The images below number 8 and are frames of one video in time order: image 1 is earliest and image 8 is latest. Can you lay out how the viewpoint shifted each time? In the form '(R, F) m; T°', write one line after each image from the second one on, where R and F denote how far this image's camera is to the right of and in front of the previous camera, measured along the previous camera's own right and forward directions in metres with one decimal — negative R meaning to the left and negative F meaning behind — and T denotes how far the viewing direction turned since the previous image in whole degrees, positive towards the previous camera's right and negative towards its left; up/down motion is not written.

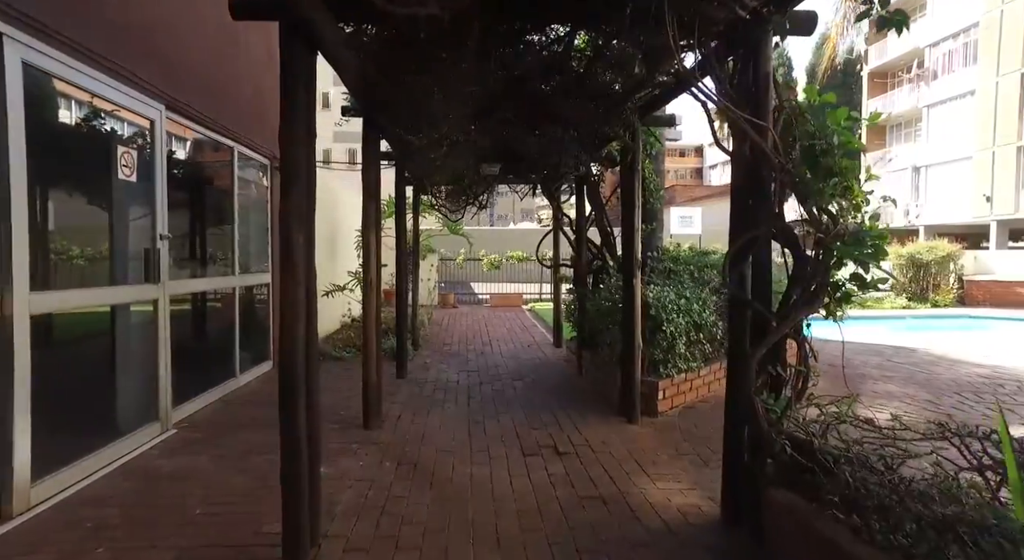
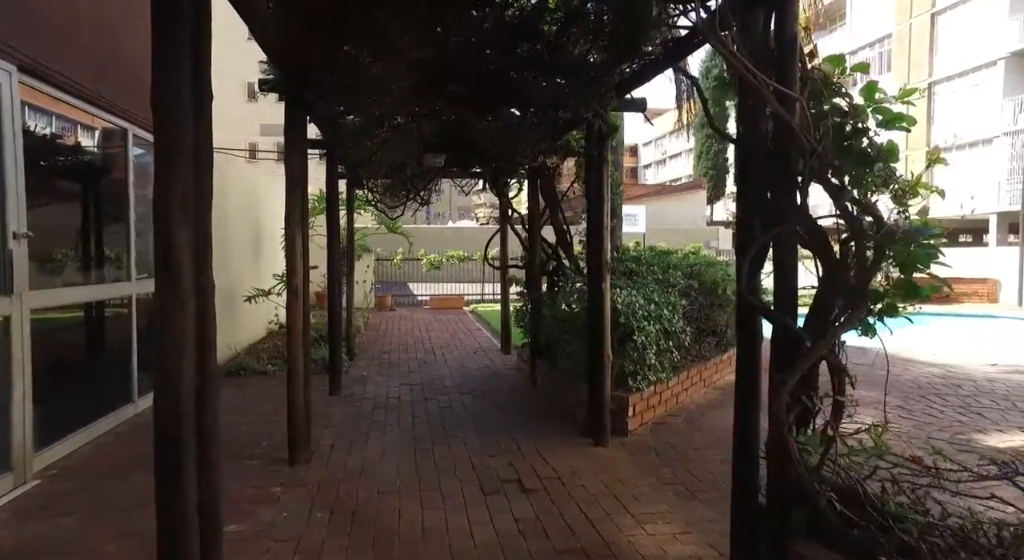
(-0.1, +0.6) m; +6°
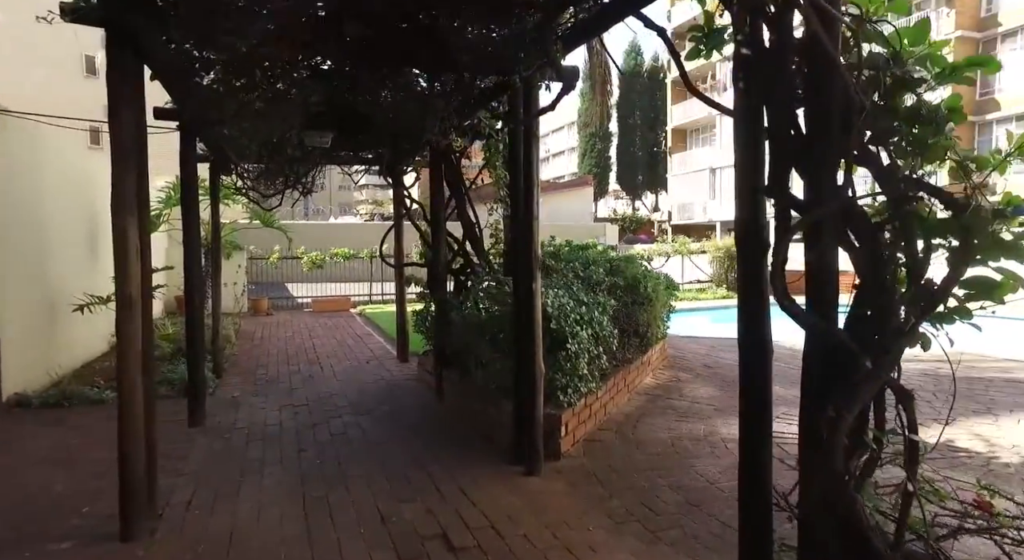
(-0.2, +0.8) m; +11°
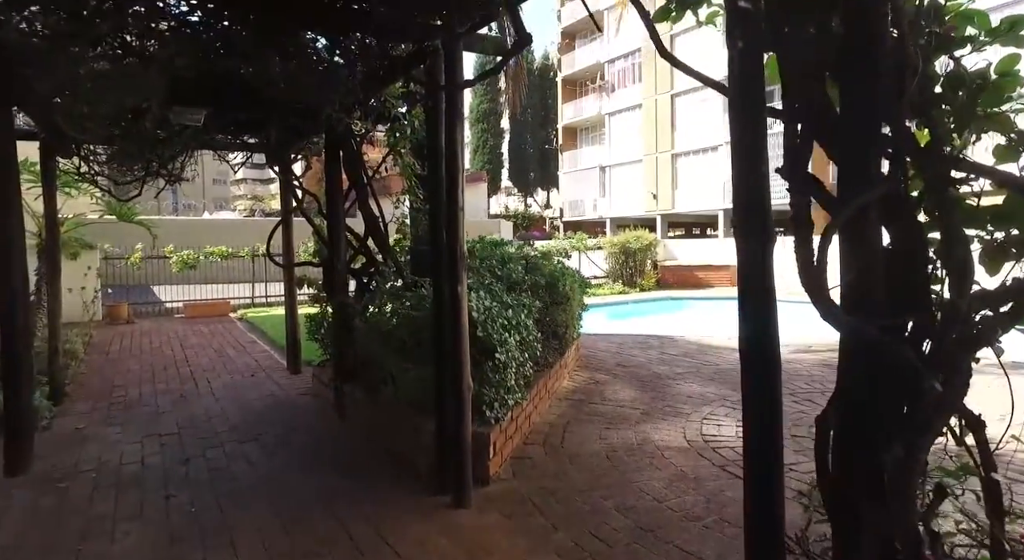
(-0.2, +0.5) m; +10°
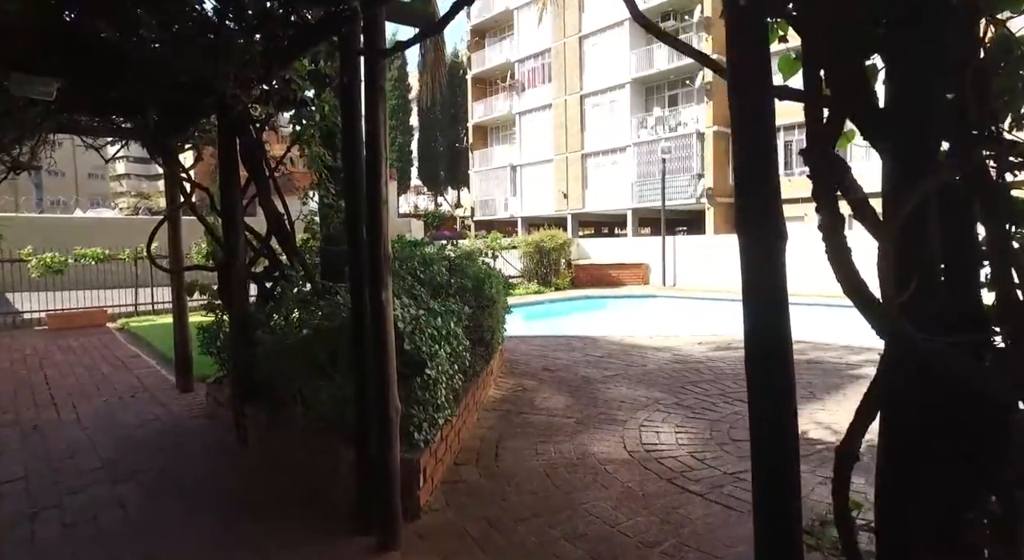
(-0.1, +0.4) m; +8°
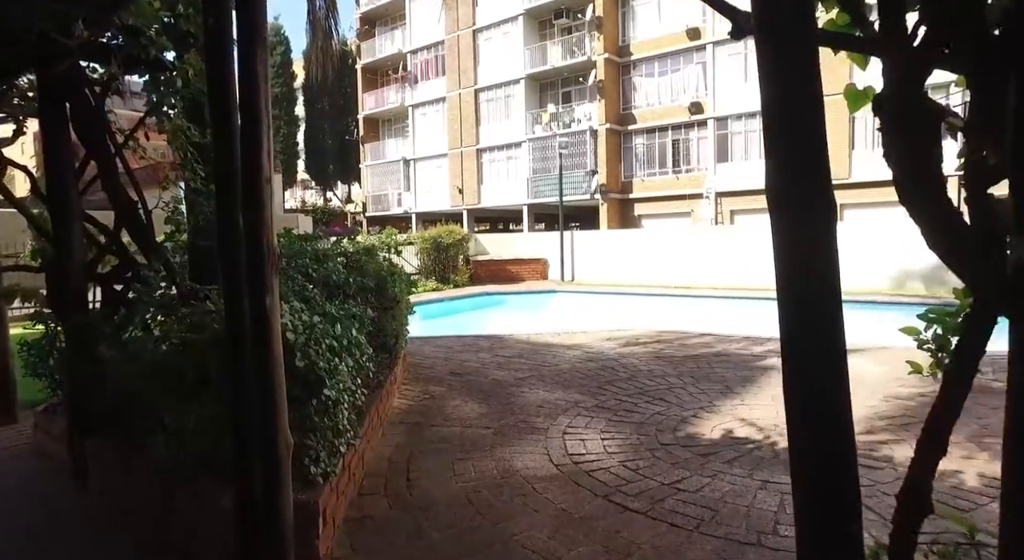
(-0.1, +0.5) m; +10°
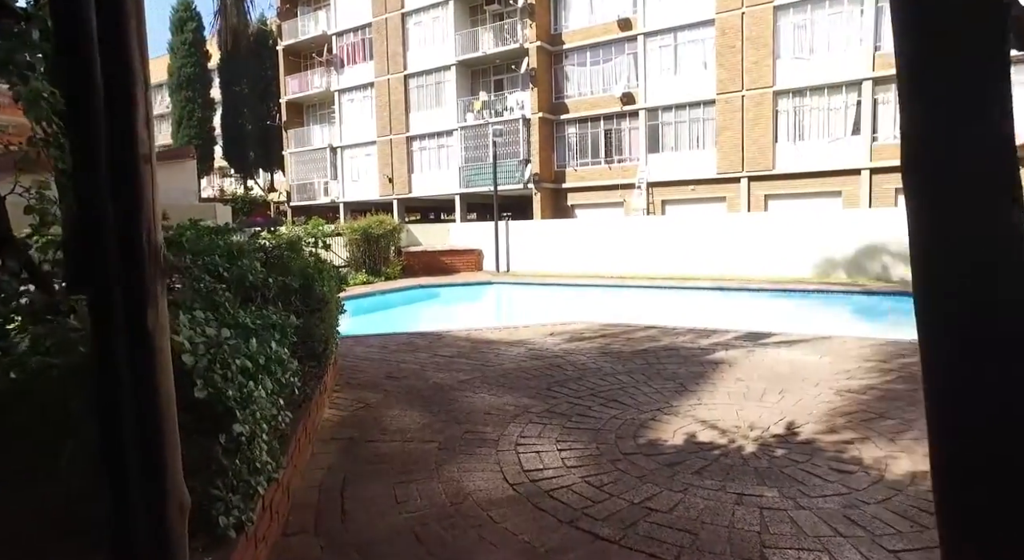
(-0.1, +0.4) m; +6°
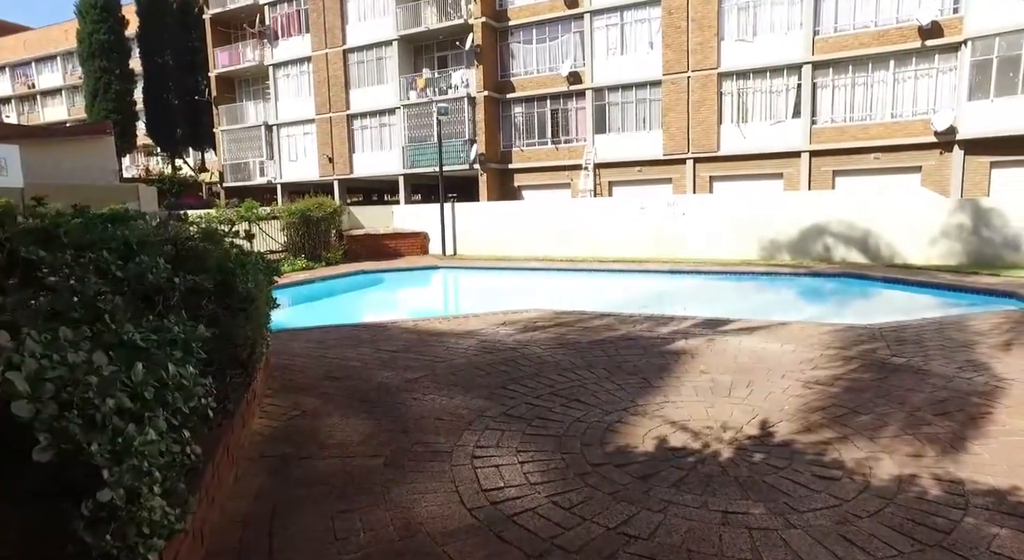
(0.0, +0.4) m; +5°
